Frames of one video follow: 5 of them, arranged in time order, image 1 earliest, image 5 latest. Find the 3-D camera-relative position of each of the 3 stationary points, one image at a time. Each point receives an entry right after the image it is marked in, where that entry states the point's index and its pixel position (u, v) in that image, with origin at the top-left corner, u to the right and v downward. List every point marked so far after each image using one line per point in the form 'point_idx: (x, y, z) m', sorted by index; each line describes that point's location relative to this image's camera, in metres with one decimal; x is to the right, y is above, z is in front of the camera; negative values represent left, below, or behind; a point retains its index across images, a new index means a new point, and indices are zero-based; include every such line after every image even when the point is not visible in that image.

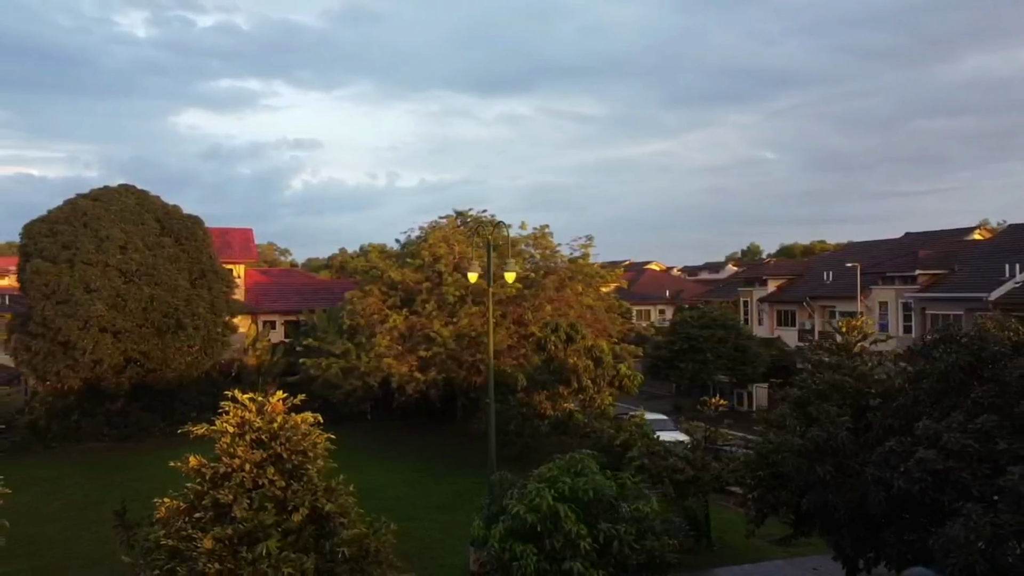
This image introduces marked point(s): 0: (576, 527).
0: (+0.7, -2.6, +8.6) m
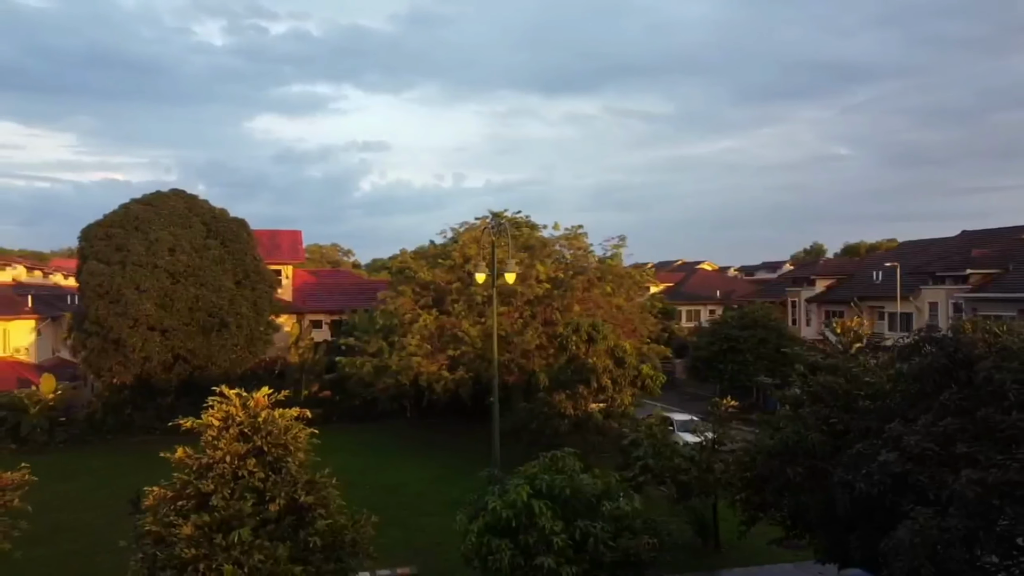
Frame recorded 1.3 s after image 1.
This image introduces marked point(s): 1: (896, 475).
0: (+0.4, -2.6, +8.7) m
1: (+3.3, -1.6, +6.9) m
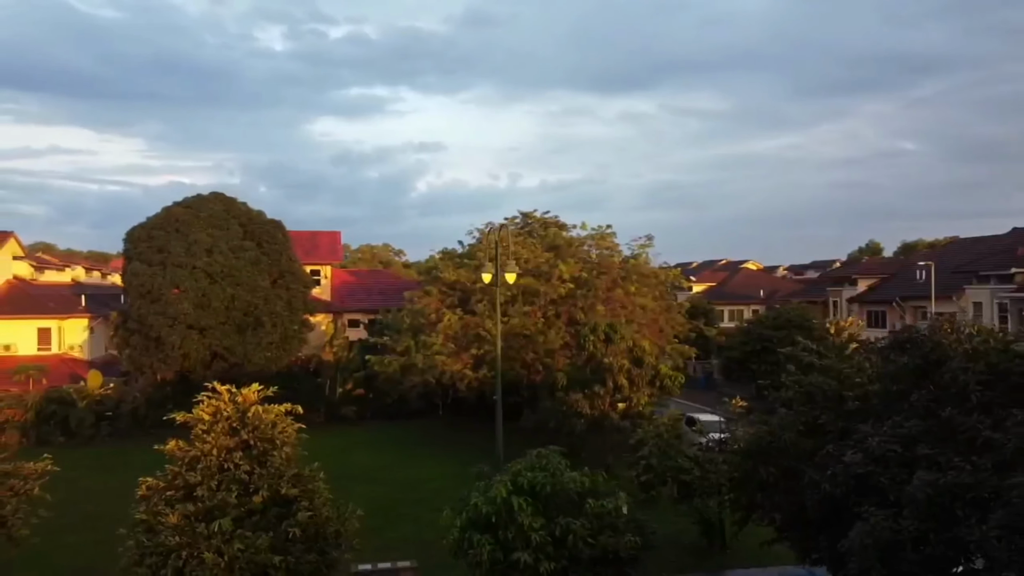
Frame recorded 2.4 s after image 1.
0: (+0.2, -2.6, +8.9) m
1: (+3.0, -1.6, +6.9) m
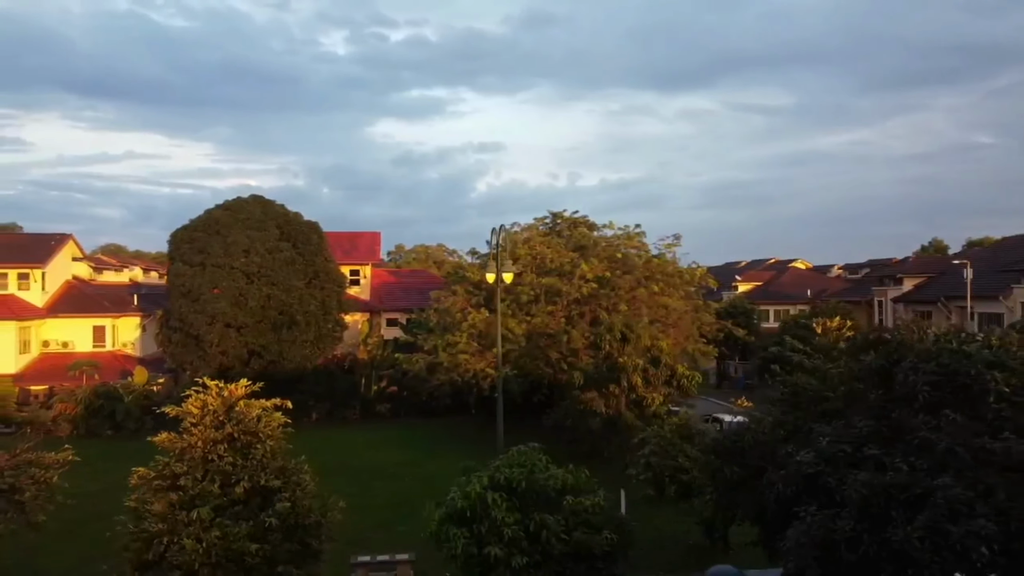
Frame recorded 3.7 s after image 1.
0: (-0.1, -2.6, +9.1) m
1: (+2.5, -1.6, +6.9) m
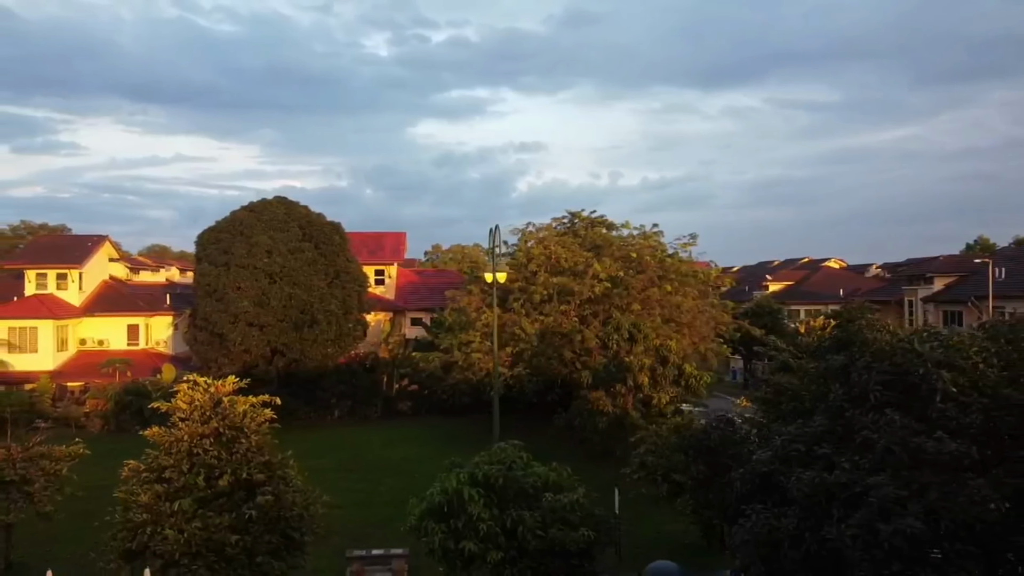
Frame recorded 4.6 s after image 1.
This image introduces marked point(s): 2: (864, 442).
0: (-0.4, -2.6, +9.2) m
1: (+2.2, -1.6, +6.9) m
2: (+2.8, -1.2, +6.2) m
